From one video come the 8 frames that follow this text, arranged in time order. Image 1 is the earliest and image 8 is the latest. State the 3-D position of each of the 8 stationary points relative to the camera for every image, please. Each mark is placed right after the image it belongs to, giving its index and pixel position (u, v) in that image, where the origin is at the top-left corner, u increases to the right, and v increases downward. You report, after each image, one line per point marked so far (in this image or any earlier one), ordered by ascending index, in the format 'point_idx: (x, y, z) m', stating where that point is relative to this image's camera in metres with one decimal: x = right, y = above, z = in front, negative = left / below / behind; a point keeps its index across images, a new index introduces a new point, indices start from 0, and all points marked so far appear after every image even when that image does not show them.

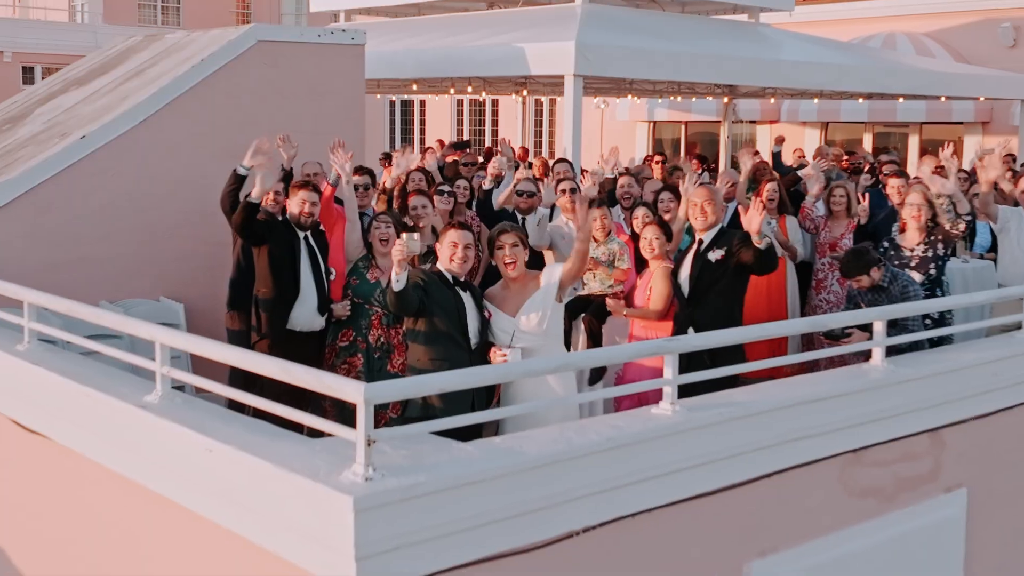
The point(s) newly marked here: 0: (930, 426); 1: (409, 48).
0: (+1.3, -0.4, +5.1) m
1: (-0.6, +1.4, +9.5) m
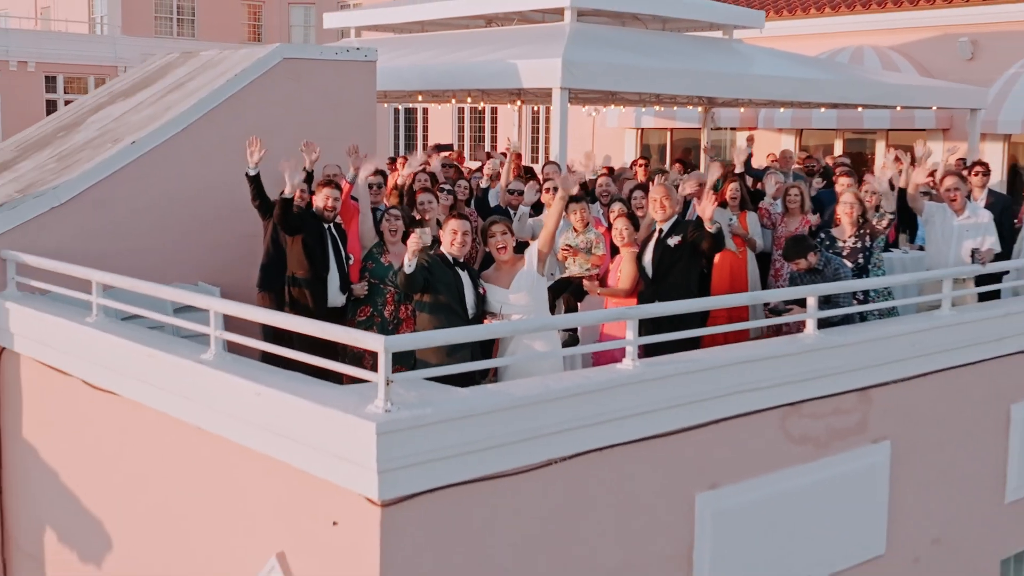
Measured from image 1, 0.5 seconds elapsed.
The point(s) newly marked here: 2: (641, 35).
0: (+1.3, -0.4, +6.0) m
1: (-0.6, +1.4, +10.5) m
2: (+0.8, +1.6, +10.9) m
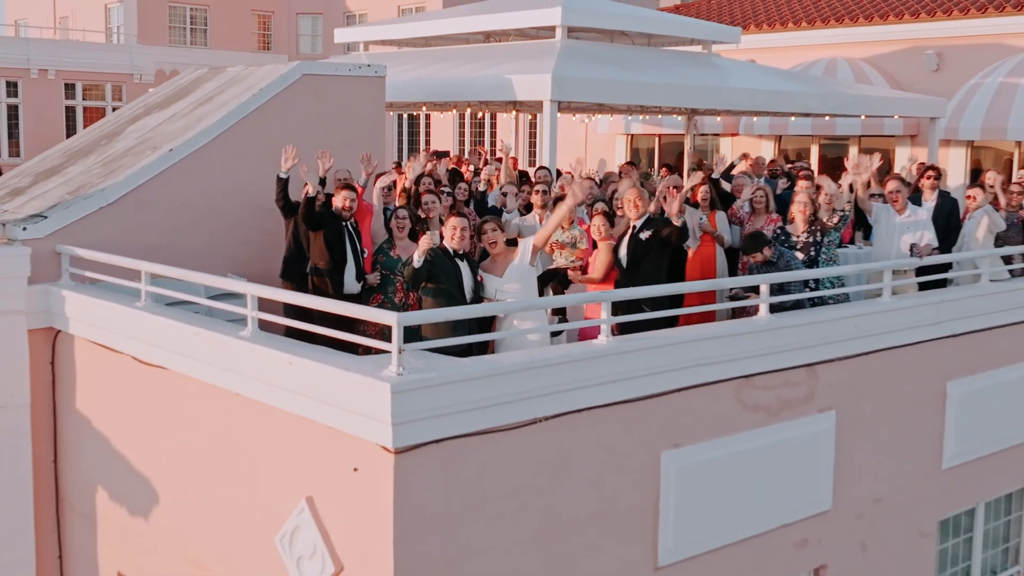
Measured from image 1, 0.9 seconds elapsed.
0: (+1.2, -0.3, +7.0) m
1: (-0.6, +1.4, +11.4) m
2: (+0.8, +1.7, +11.9) m
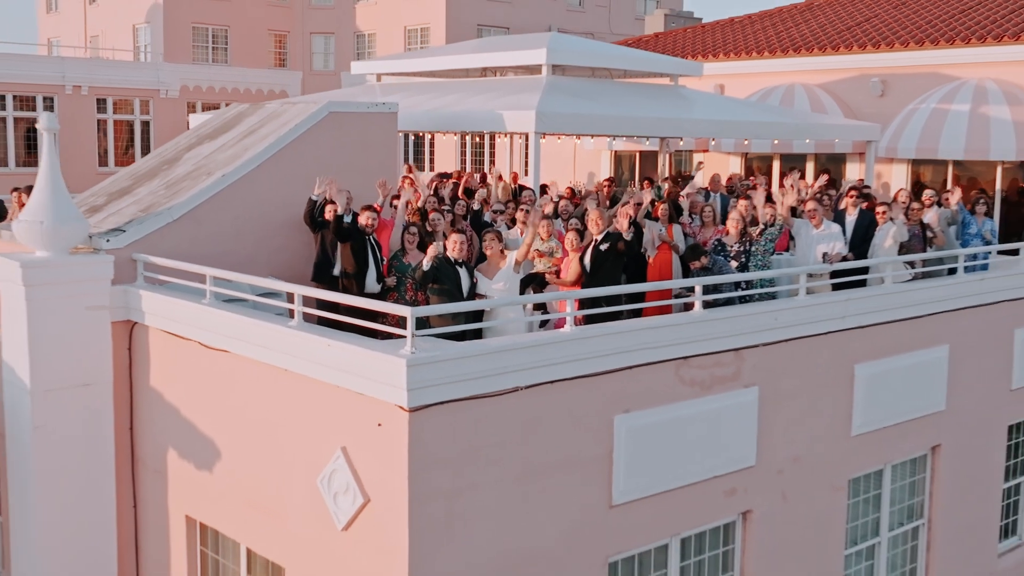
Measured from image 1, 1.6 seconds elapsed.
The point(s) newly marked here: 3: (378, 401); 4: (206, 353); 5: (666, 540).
0: (+1.2, -0.3, +8.8) m
1: (-0.7, +1.4, +13.3) m
2: (+0.7, +1.7, +13.7) m
3: (-0.6, -0.5, +7.1) m
4: (-1.6, -0.3, +8.8) m
5: (+0.8, -1.3, +8.3) m
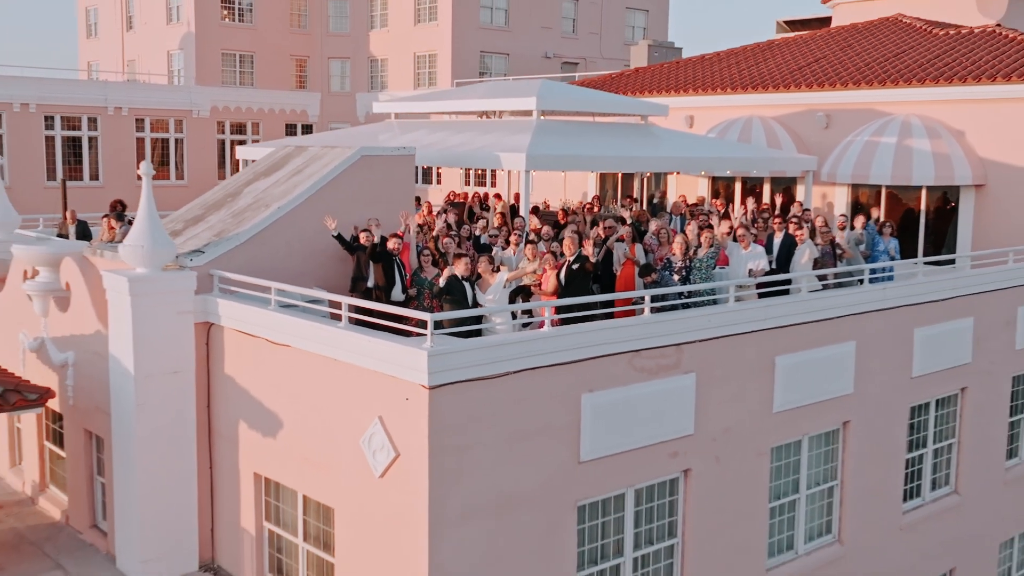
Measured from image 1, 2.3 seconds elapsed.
0: (+1.1, -0.4, +11.5) m
1: (-0.7, +1.4, +16.0) m
2: (+0.7, +1.6, +16.4) m
3: (-0.6, -0.6, +9.8) m
4: (-1.7, -0.4, +11.5) m
5: (+0.7, -1.3, +11.0) m
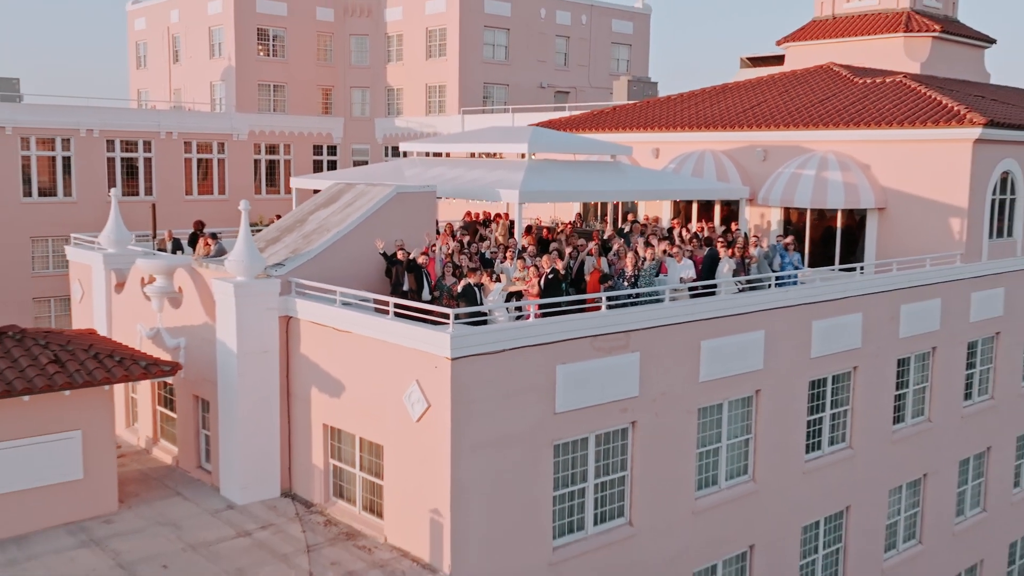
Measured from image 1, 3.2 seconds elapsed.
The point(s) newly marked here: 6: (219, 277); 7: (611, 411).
0: (+1.1, -0.4, +16.1) m
1: (-0.7, +1.4, +20.5) m
2: (+0.7, +1.6, +20.9) m
3: (-0.7, -0.6, +14.4) m
4: (-1.7, -0.4, +16.1) m
5: (+0.7, -1.4, +15.6) m
6: (-2.9, +0.1, +16.5) m
7: (+0.9, -1.2, +15.9) m
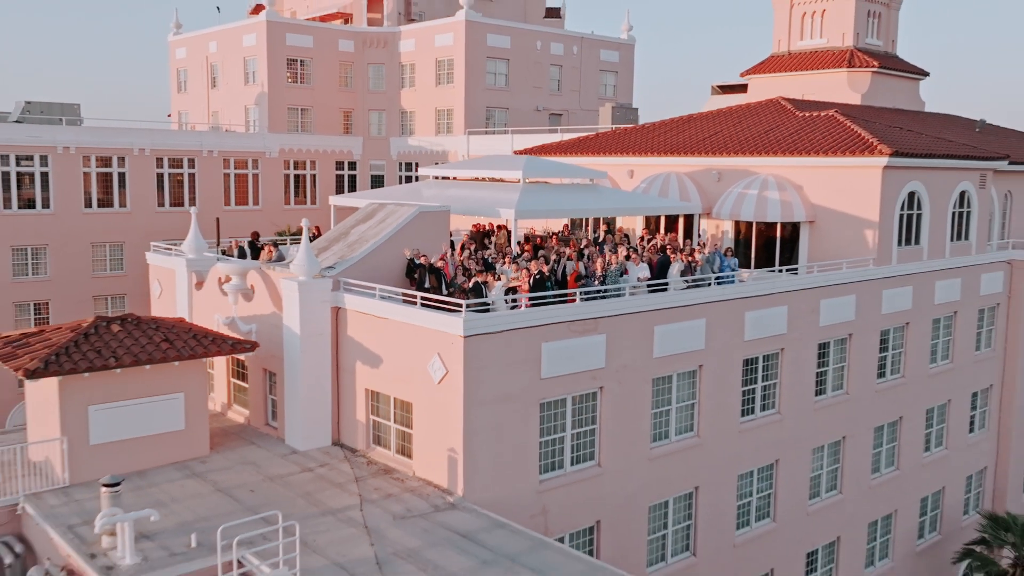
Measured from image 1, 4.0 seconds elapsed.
0: (+1.0, -0.4, +21.1) m
1: (-0.8, +1.4, +25.6) m
2: (+0.6, +1.6, +26.0) m
3: (-0.7, -0.5, +19.5) m
4: (-1.7, -0.4, +21.2) m
5: (+0.7, -1.3, +20.6) m
6: (-2.9, +0.1, +21.6) m
7: (+0.9, -1.1, +20.9) m
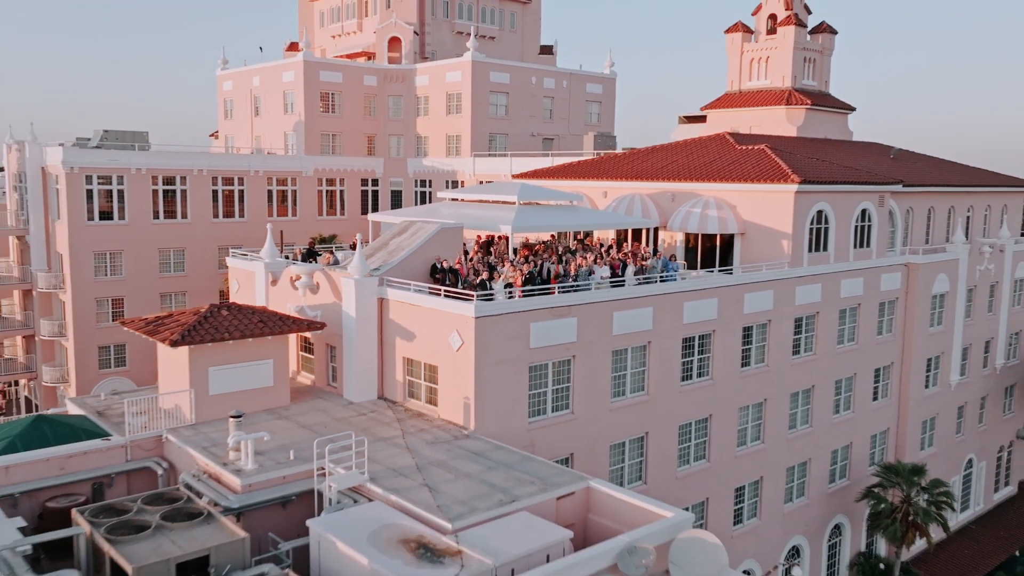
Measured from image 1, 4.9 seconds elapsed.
0: (+1.0, -0.3, +29.1) m
1: (-0.8, +1.5, +33.6) m
2: (+0.6, +1.7, +34.0) m
3: (-0.8, -0.5, +27.4) m
4: (-1.8, -0.3, +29.1) m
5: (+0.6, -1.3, +28.6) m
6: (-3.0, +0.2, +29.6) m
7: (+0.9, -1.1, +28.9) m
